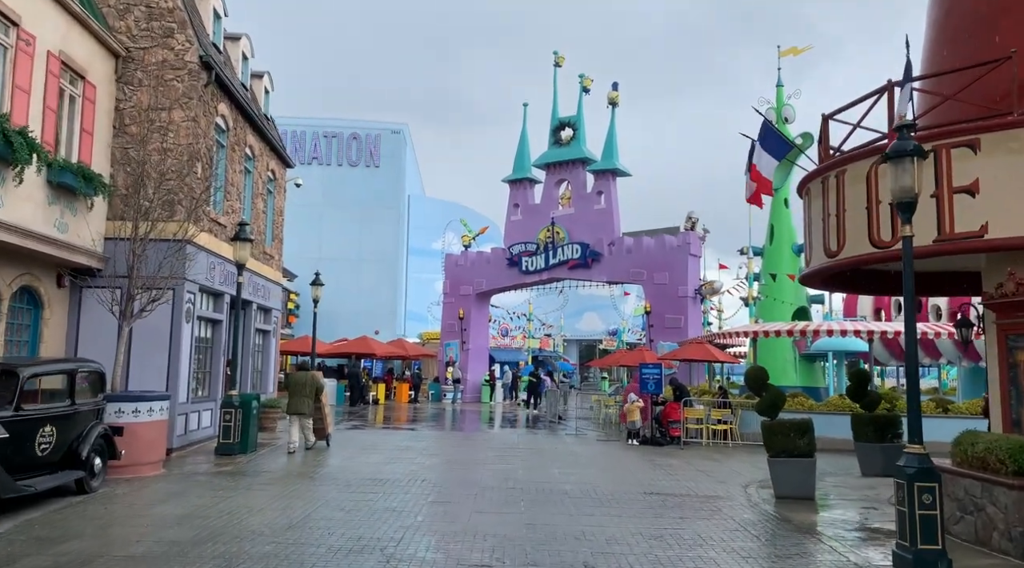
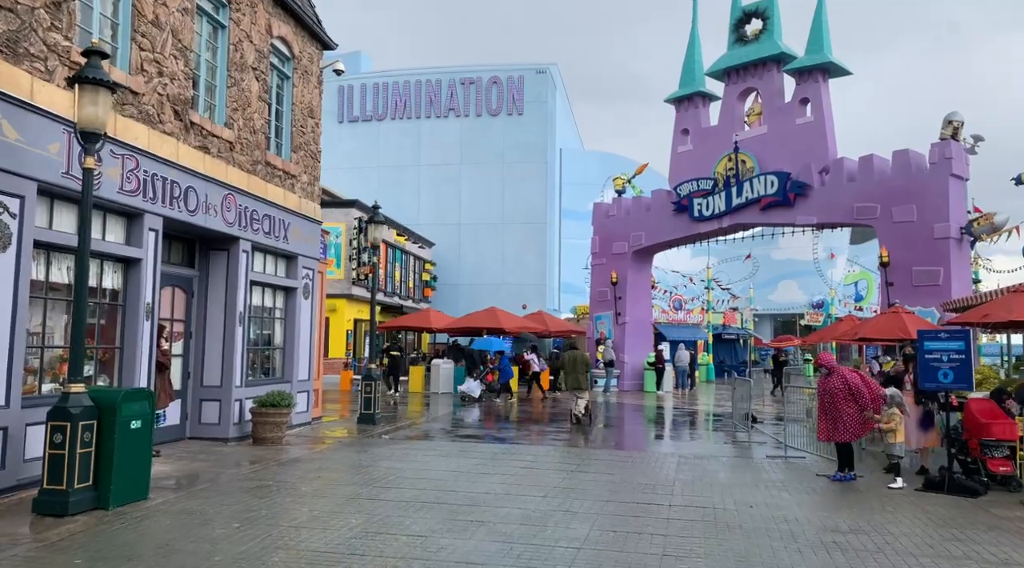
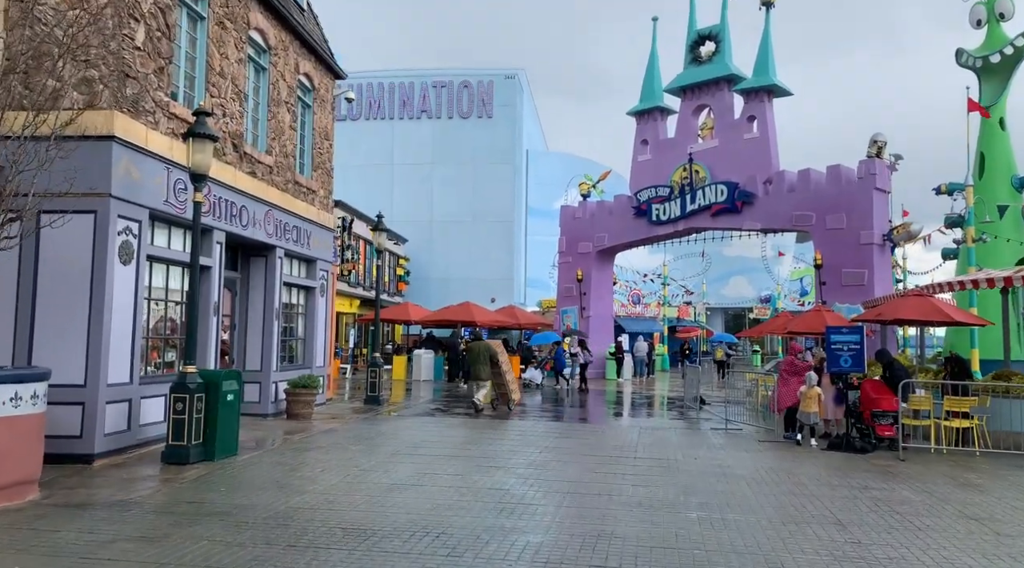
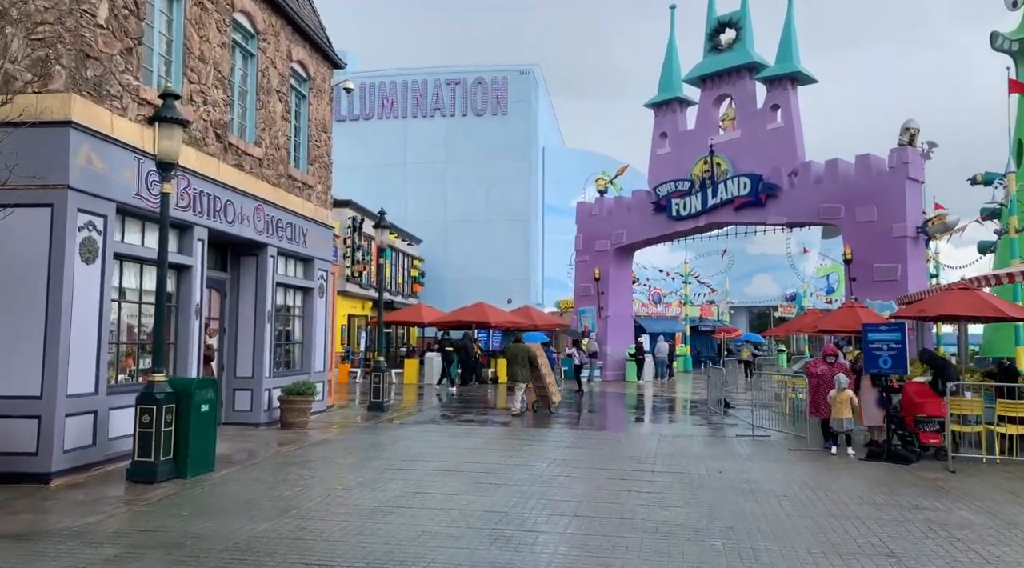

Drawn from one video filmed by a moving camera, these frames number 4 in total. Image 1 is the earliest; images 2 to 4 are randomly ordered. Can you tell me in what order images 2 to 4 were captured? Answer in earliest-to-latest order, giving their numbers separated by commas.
3, 4, 2
